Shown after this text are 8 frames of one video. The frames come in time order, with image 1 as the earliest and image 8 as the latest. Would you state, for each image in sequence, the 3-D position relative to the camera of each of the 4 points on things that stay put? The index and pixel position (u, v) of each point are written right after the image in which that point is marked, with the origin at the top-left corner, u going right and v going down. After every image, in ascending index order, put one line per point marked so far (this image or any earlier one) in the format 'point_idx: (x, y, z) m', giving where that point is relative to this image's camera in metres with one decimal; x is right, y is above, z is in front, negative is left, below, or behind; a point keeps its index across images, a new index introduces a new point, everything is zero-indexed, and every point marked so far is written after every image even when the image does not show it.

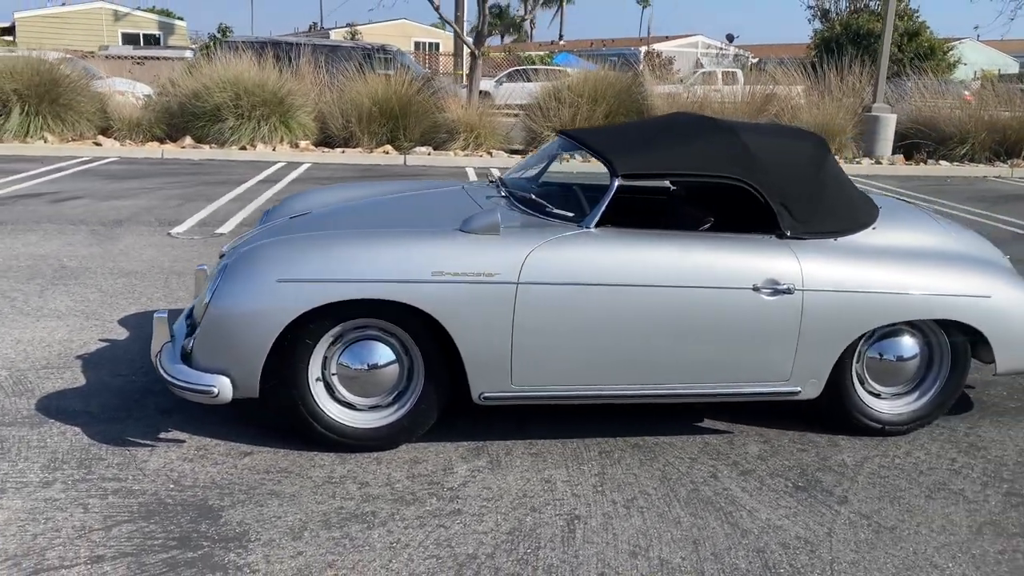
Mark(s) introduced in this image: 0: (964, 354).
0: (+2.2, -0.3, +4.1) m
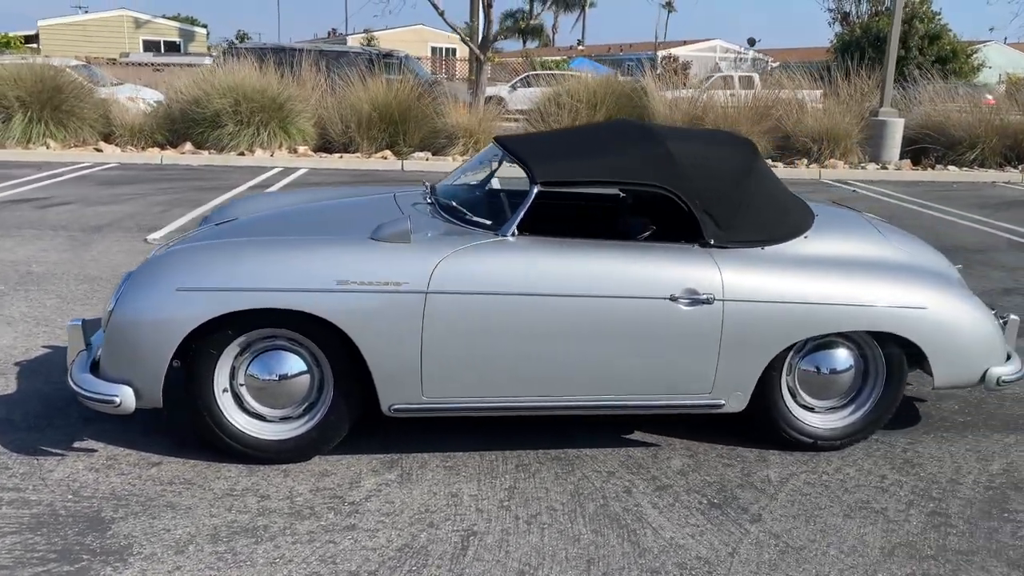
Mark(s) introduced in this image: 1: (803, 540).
0: (+1.8, -0.4, +4.0) m
1: (+1.1, -1.0, +3.2) m
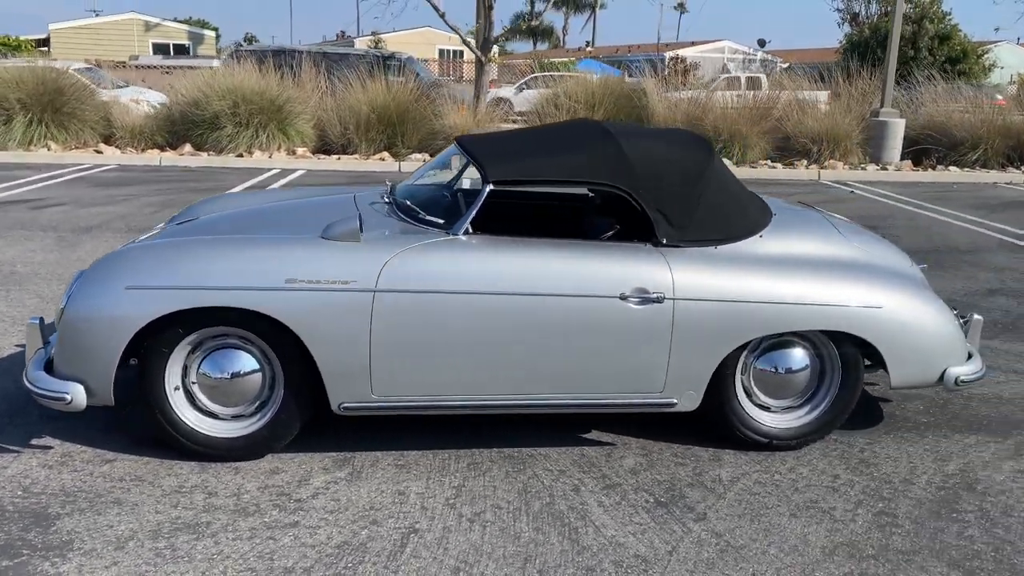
0: (+1.6, -0.4, +4.0) m
1: (+0.9, -0.9, +3.2) m
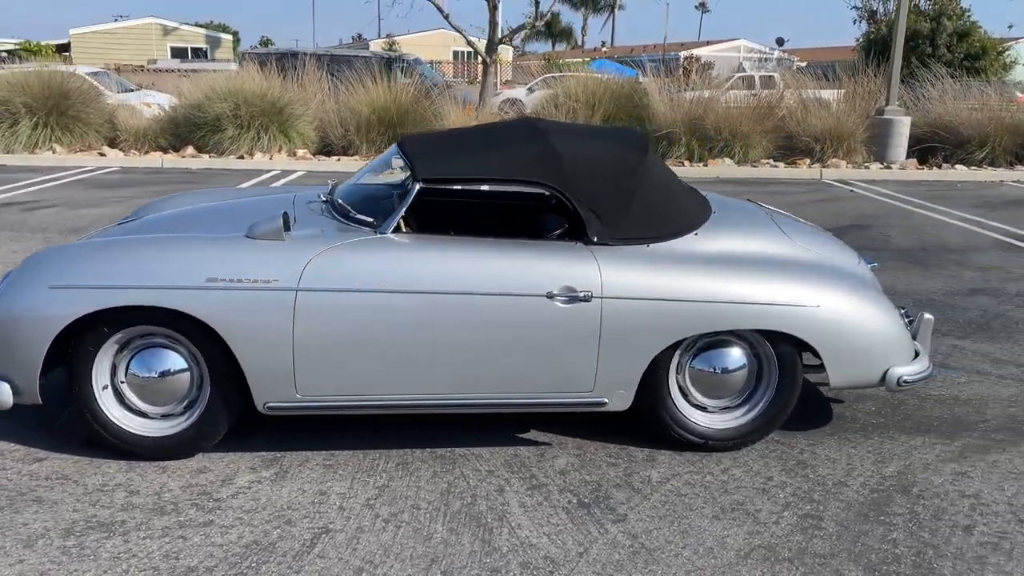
0: (+1.3, -0.3, +3.9) m
1: (+0.6, -0.9, +3.2) m
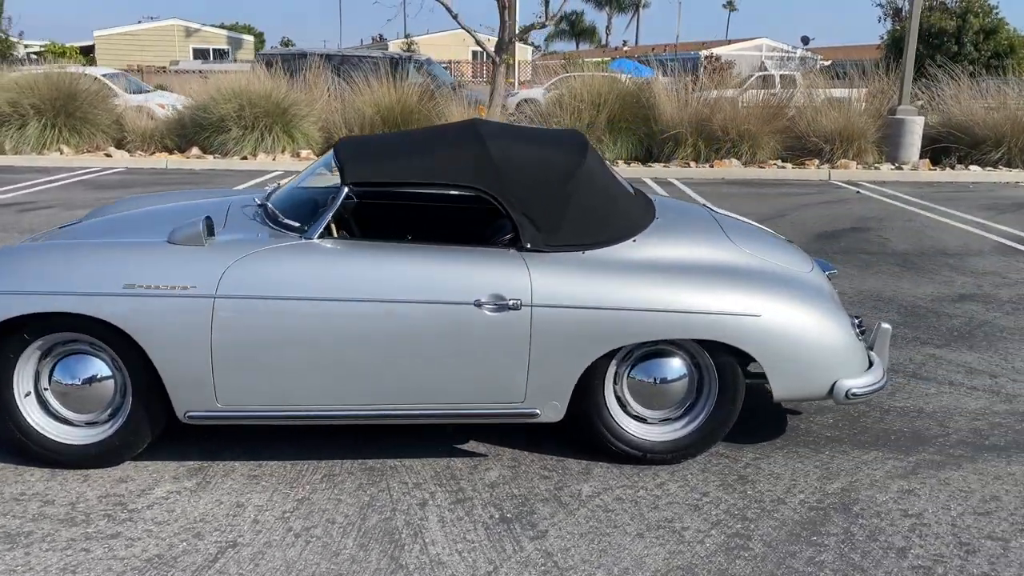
0: (+1.0, -0.4, +3.8) m
1: (+0.2, -1.0, +3.1) m
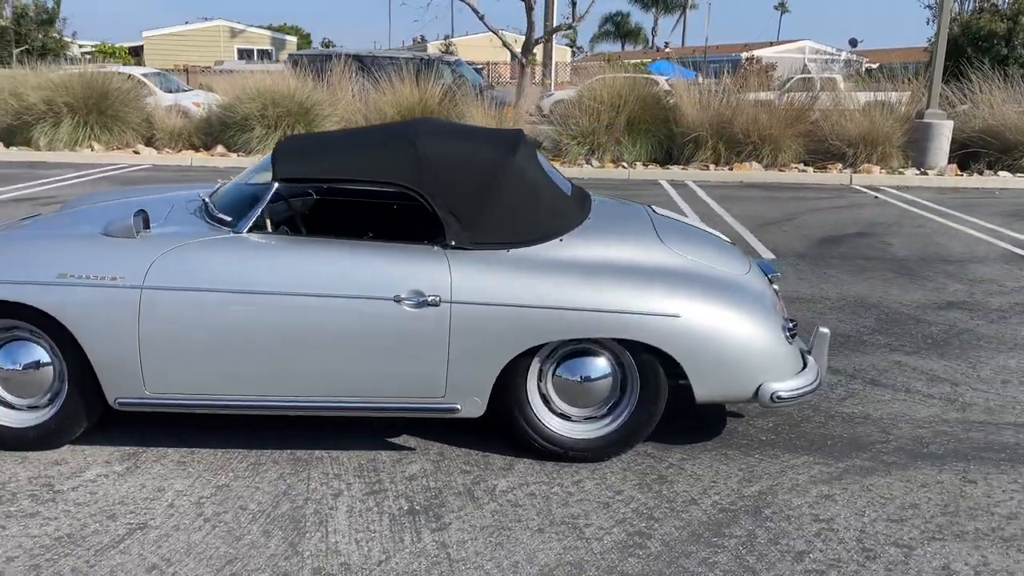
0: (+0.6, -0.4, +3.8) m
1: (-0.2, -1.0, +3.1) m
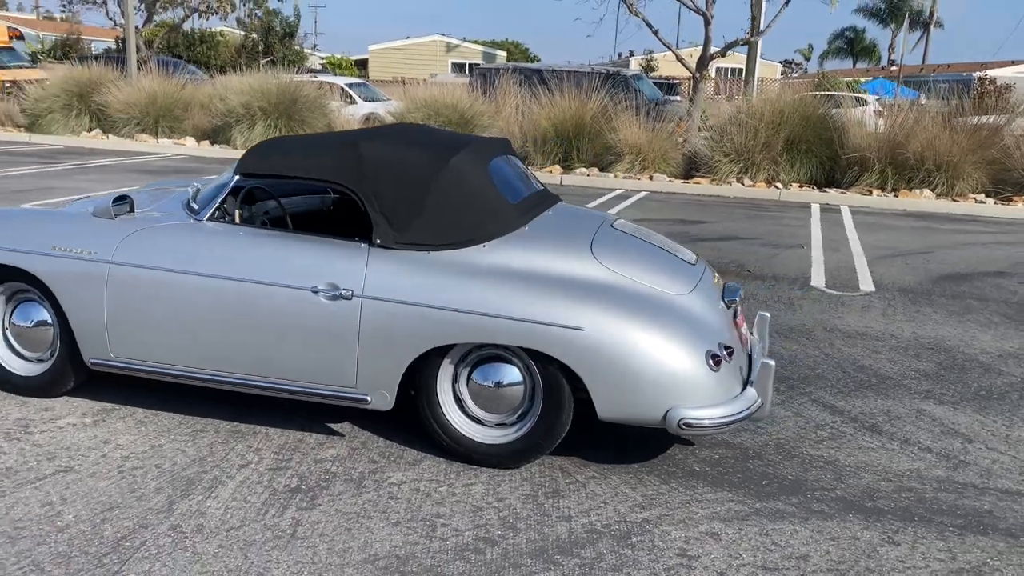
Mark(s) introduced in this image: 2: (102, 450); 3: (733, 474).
0: (+0.2, -0.4, +3.7) m
1: (-0.8, -0.9, +3.3) m
2: (-1.9, -0.7, +3.9) m
3: (+1.0, -0.9, +3.9) m
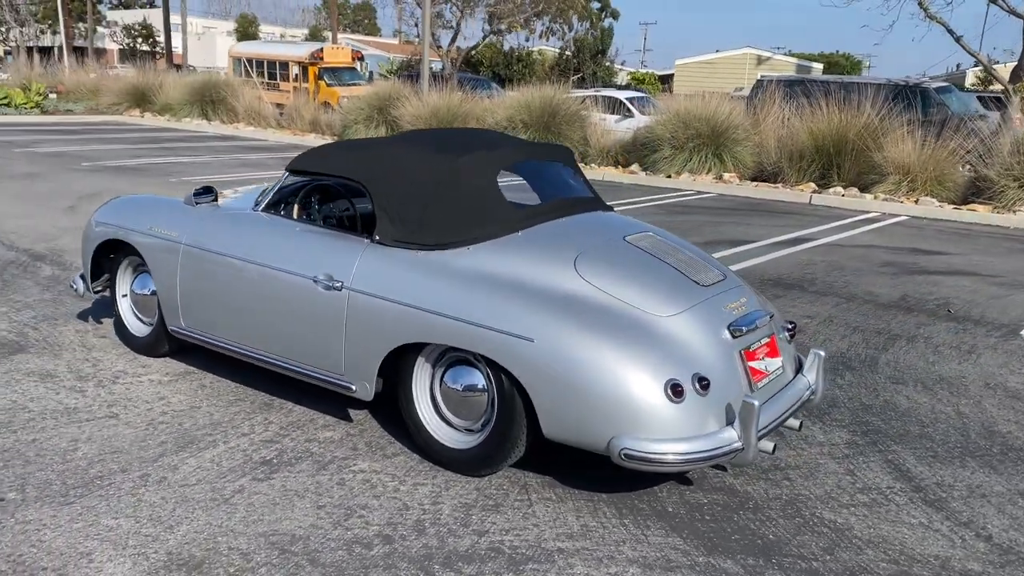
0: (0.0, -0.5, +3.6) m
1: (-1.1, -0.9, +3.5) m
2: (-1.9, -0.6, +4.5) m
3: (+0.8, -1.0, +3.5) m
